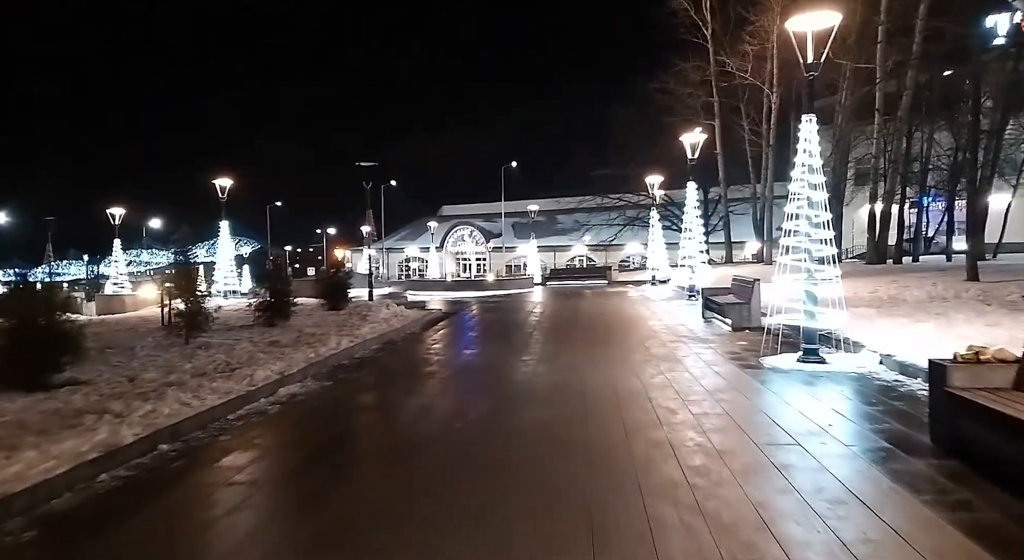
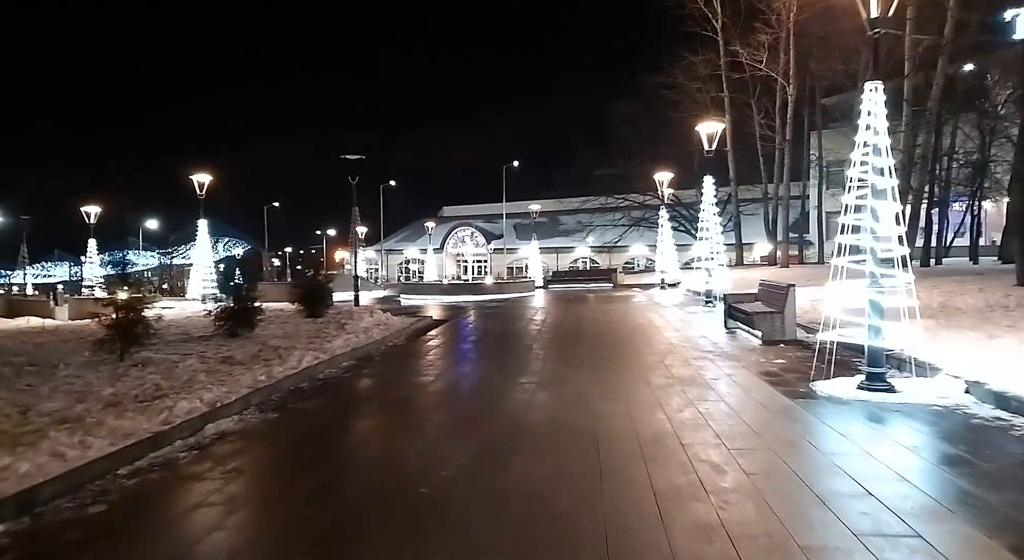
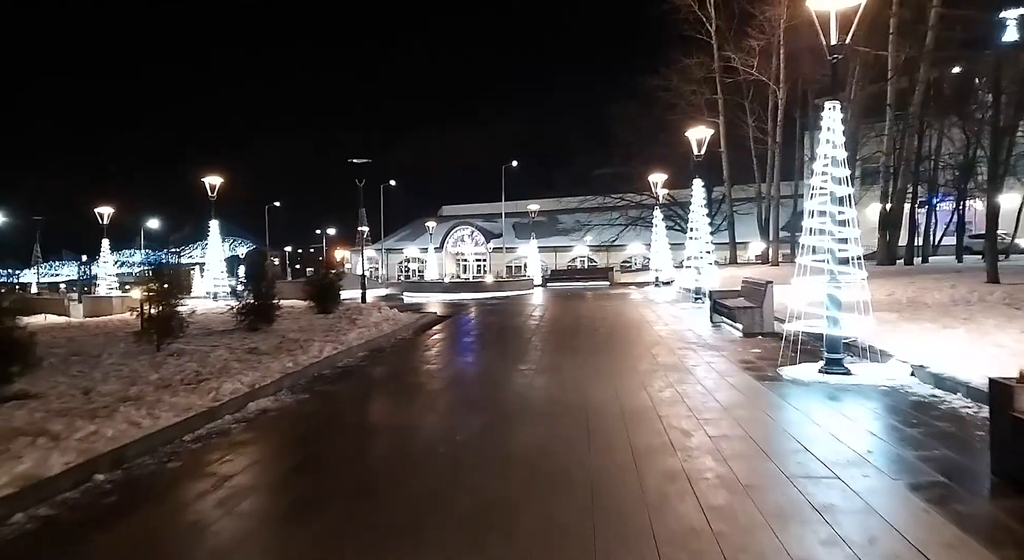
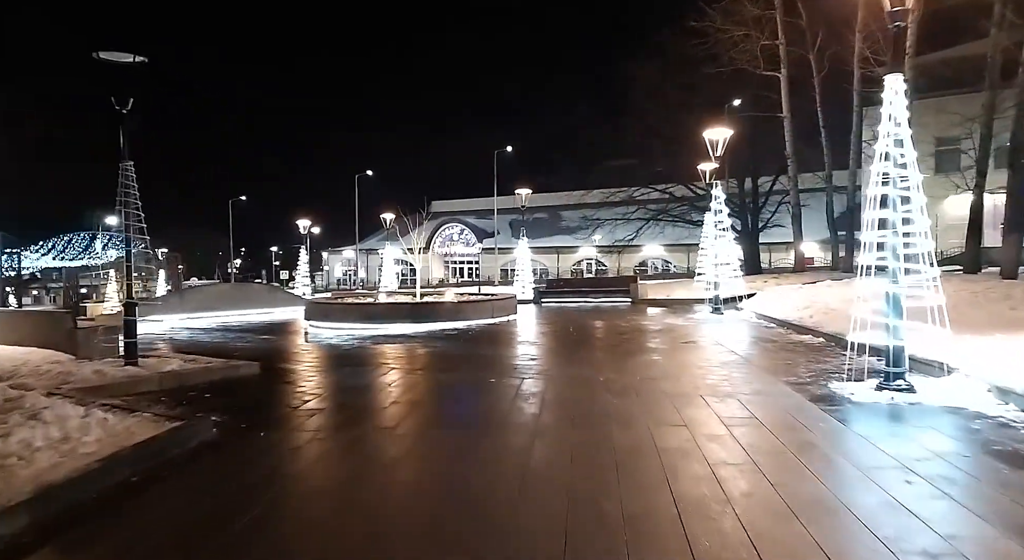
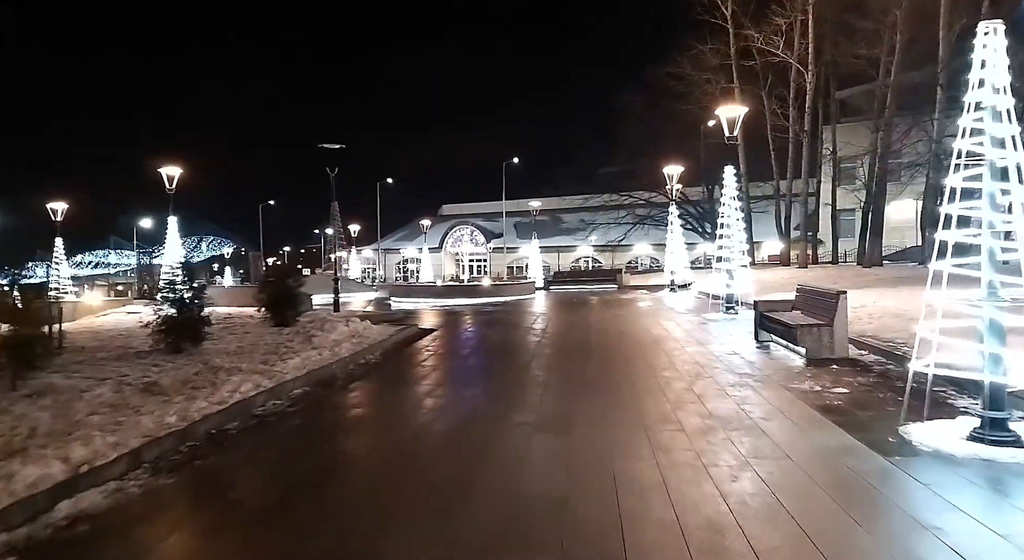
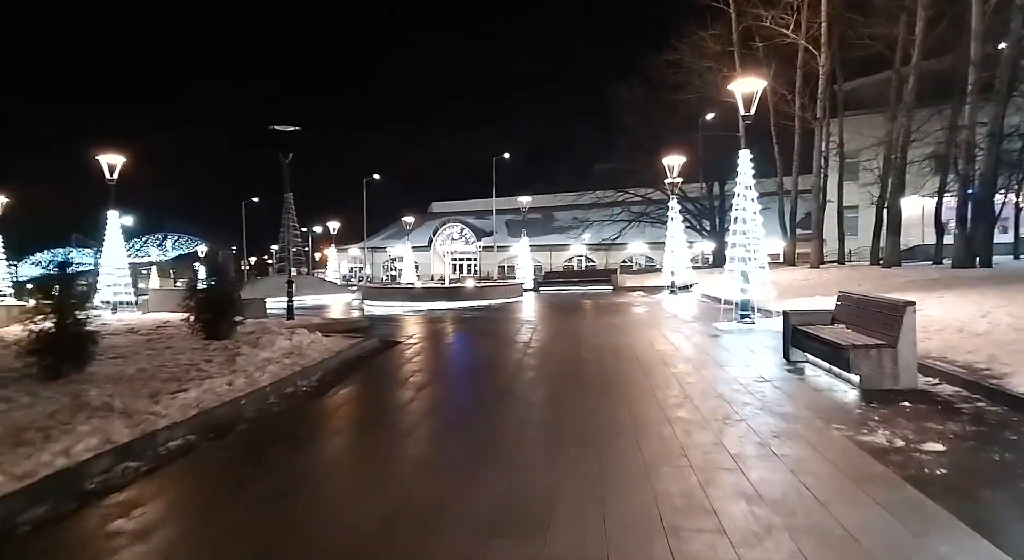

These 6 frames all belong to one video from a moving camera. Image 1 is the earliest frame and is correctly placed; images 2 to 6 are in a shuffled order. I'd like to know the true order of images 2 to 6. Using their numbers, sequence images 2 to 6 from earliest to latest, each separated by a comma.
3, 2, 5, 6, 4
